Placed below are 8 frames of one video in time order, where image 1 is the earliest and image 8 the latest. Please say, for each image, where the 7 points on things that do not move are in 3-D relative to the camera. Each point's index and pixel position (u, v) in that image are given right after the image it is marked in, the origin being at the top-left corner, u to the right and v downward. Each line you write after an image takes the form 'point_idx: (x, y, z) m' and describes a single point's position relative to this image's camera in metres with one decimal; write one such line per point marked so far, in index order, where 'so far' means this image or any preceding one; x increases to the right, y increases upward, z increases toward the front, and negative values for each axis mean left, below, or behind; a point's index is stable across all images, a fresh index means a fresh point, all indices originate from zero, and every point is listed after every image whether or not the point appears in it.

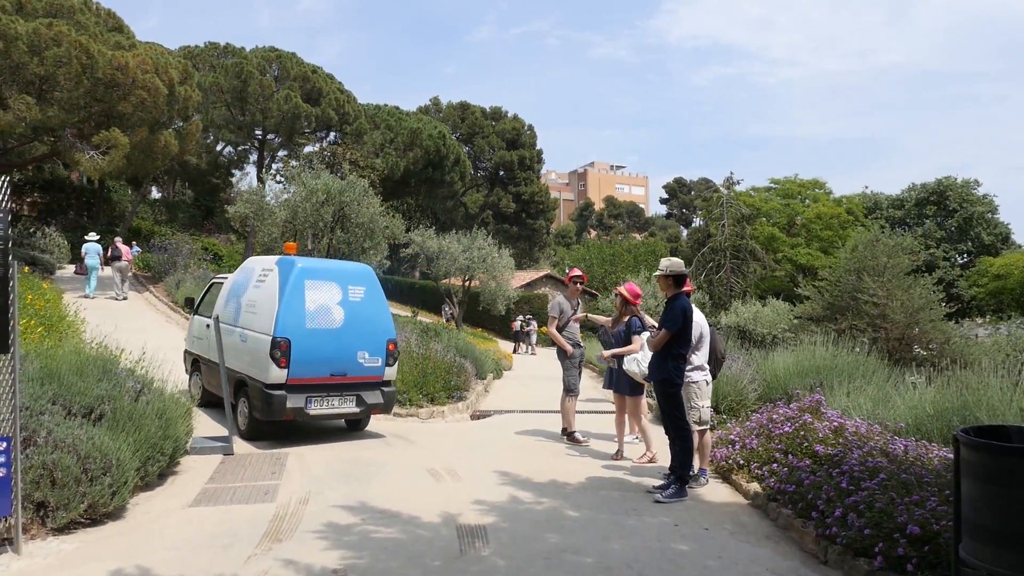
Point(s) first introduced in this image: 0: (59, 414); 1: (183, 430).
0: (-2.9, -0.8, +5.0) m
1: (-2.6, -1.1, +6.1) m
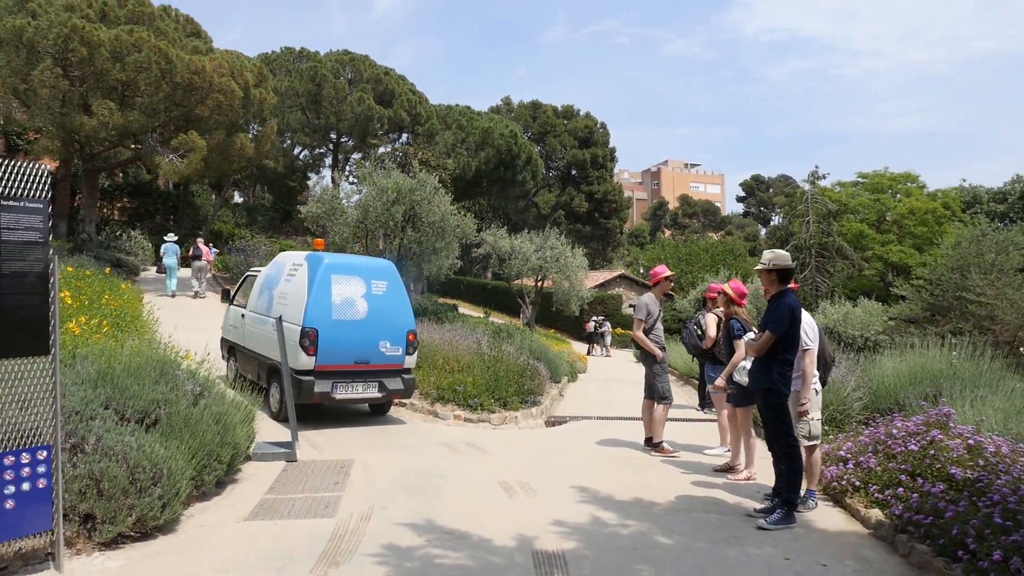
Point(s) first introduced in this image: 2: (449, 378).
0: (-2.4, -0.8, +4.7) m
1: (-2.0, -1.1, +5.8) m
2: (-0.8, -1.1, +9.3) m
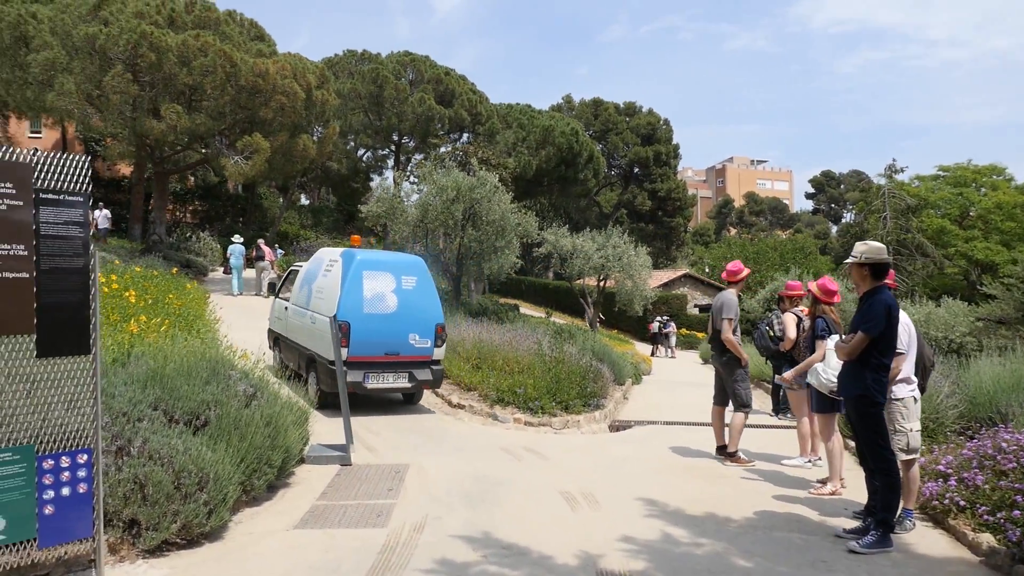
0: (-2.1, -0.8, +4.5) m
1: (-1.6, -1.1, +5.6) m
2: (0.0, -1.1, +9.0) m
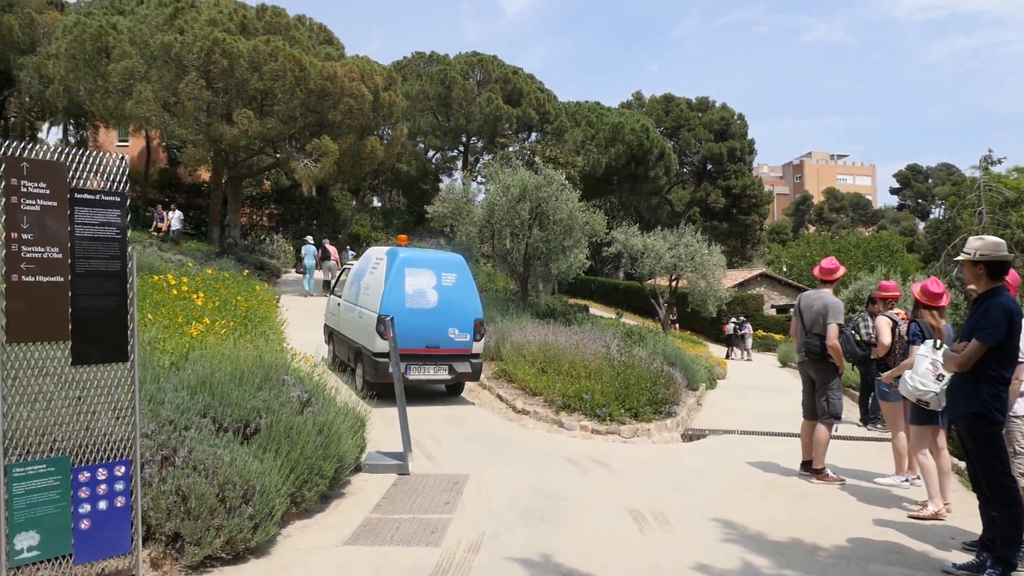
0: (-1.7, -0.8, +4.4) m
1: (-1.1, -1.1, +5.4) m
2: (+0.7, -1.1, +8.6) m
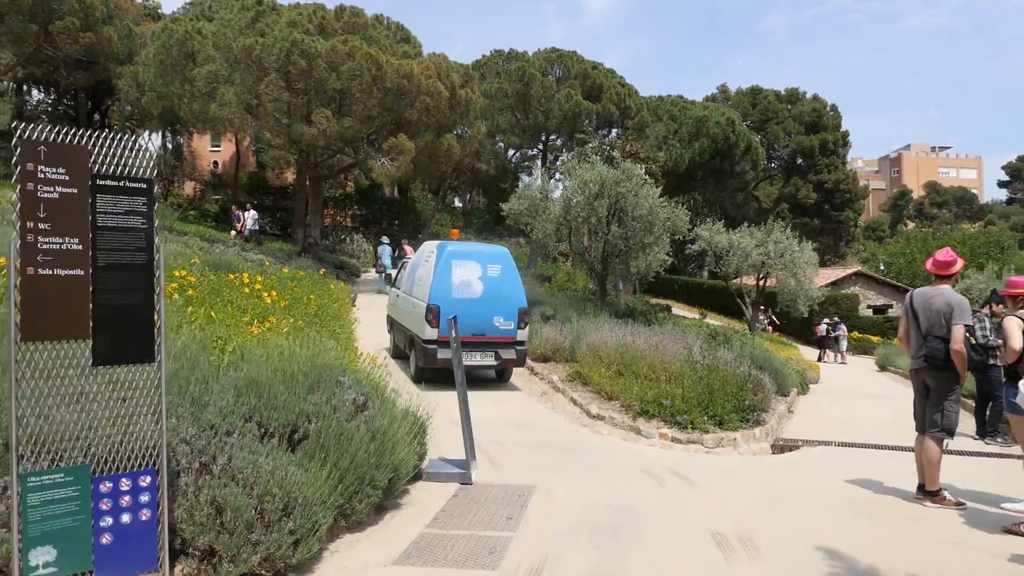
0: (-1.4, -0.8, +4.1) m
1: (-0.7, -1.1, +5.0) m
2: (+1.5, -1.1, +8.0) m
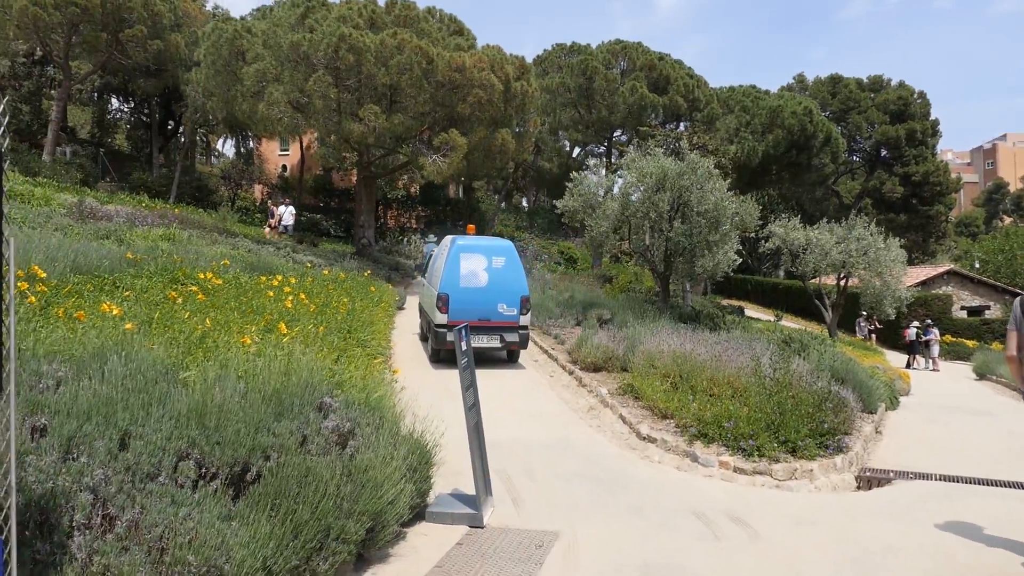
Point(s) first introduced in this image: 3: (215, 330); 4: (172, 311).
0: (-1.4, -0.8, +3.3) m
1: (-0.6, -1.1, +4.1) m
2: (+1.8, -1.1, +6.9) m
3: (-2.5, -0.4, +6.5) m
4: (-3.1, -0.2, +7.0) m
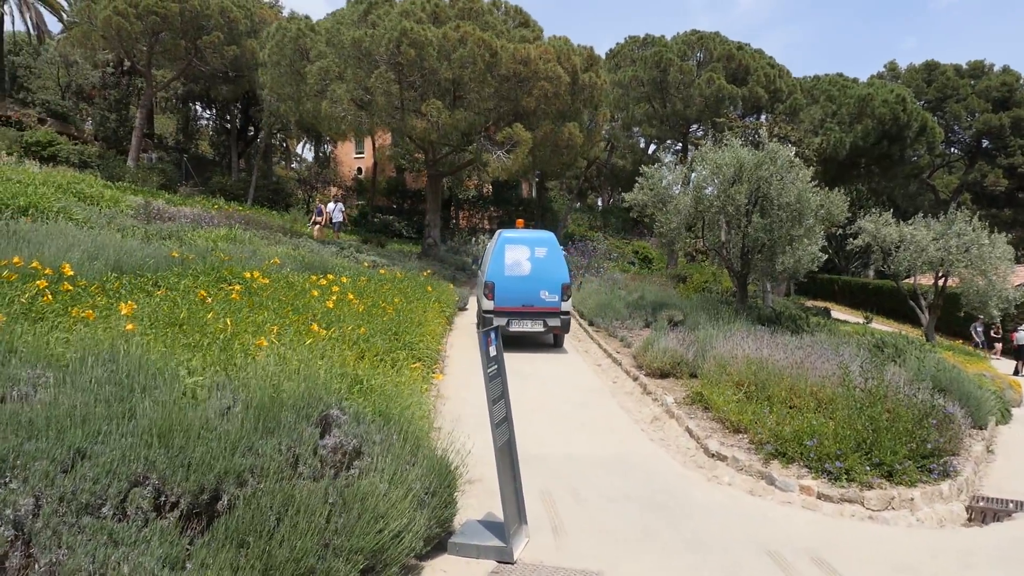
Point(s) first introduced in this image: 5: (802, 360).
0: (-1.4, -0.8, +2.7) m
1: (-0.5, -1.1, +3.5) m
2: (+2.2, -1.1, +6.0) m
3: (-2.1, -0.3, +6.0) m
4: (-2.7, -0.2, +6.6) m
5: (+2.9, -0.7, +7.7) m
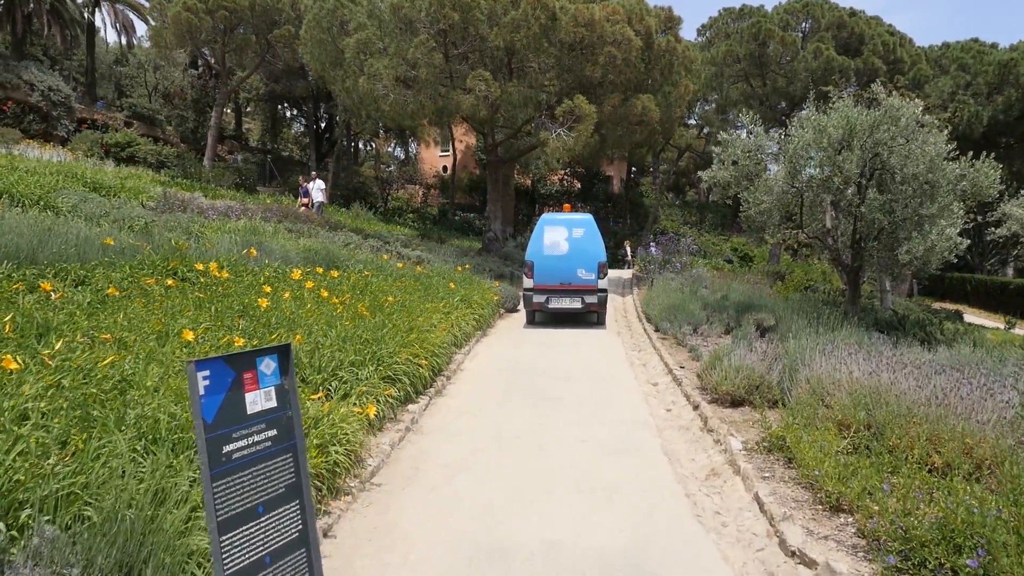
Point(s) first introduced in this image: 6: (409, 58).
0: (-2.1, -0.7, +0.7) m
1: (-1.1, -1.0, +1.3) m
2: (+1.9, -1.0, +3.5) m
3: (-2.4, -0.3, +4.0) m
4: (-2.9, -0.2, +4.7) m
5: (+2.8, -0.7, +5.0) m
6: (-2.0, +4.4, +14.8) m
